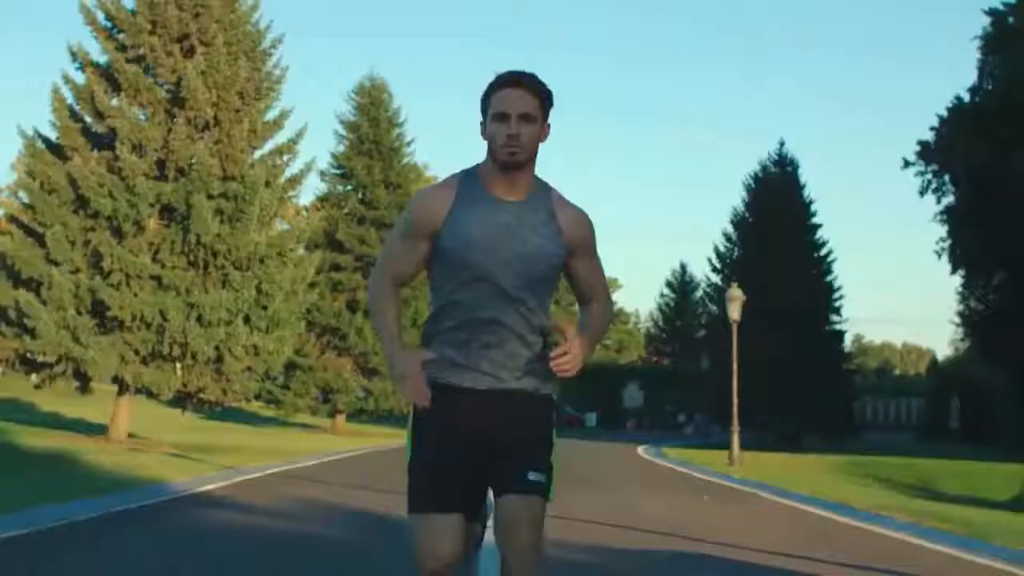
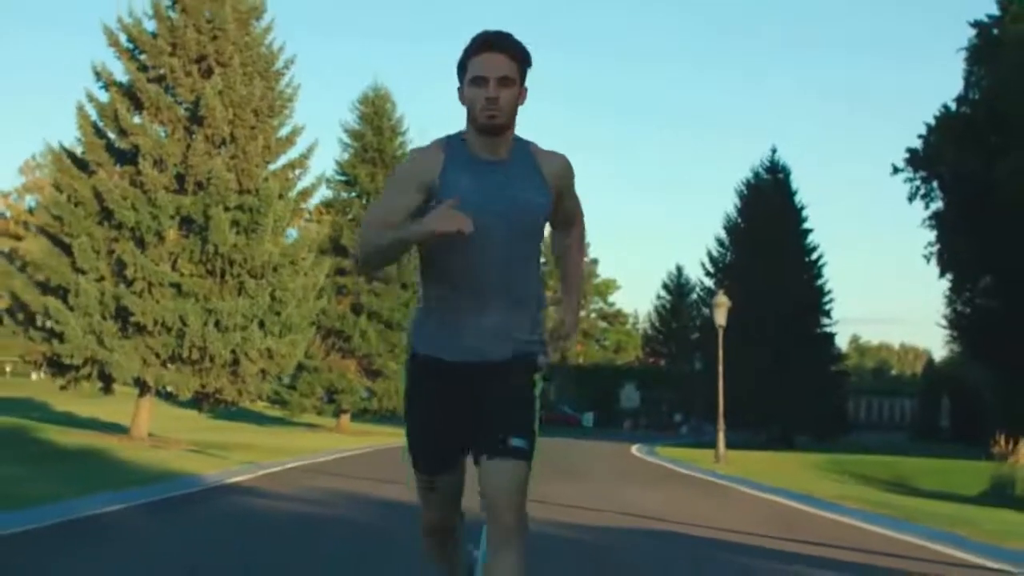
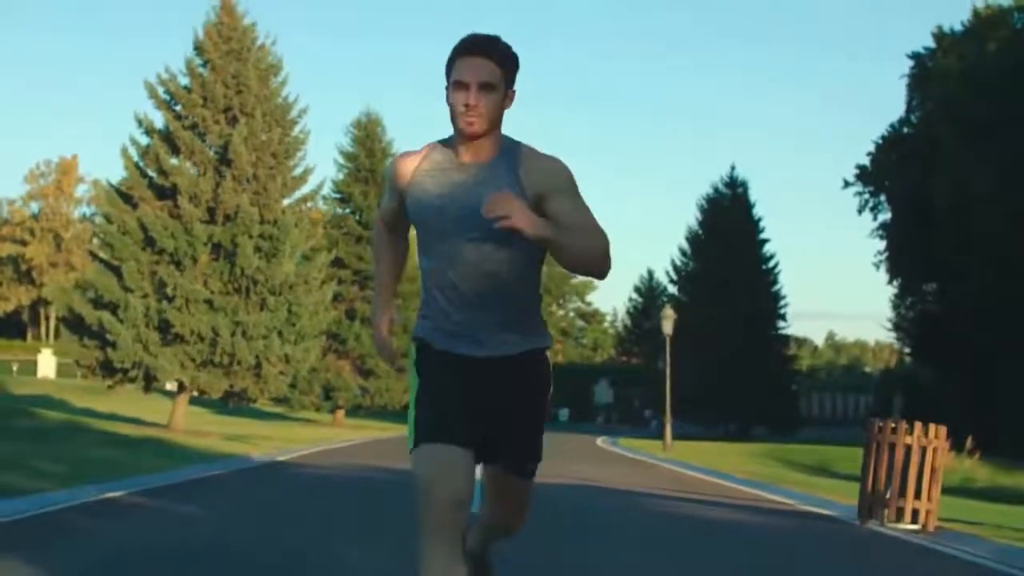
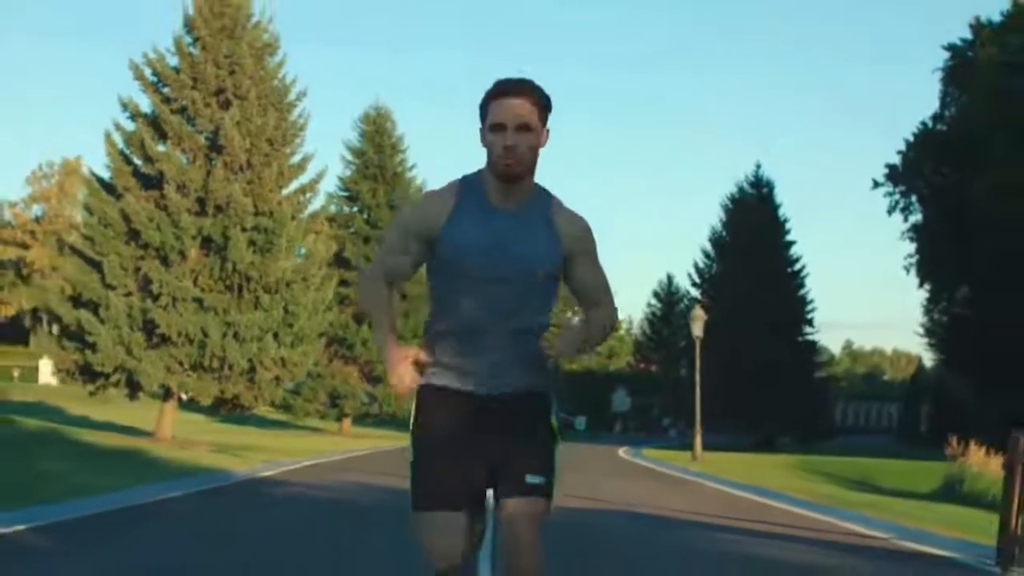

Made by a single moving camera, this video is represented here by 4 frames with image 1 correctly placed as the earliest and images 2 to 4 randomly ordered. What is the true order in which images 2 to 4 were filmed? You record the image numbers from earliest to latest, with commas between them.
2, 4, 3
